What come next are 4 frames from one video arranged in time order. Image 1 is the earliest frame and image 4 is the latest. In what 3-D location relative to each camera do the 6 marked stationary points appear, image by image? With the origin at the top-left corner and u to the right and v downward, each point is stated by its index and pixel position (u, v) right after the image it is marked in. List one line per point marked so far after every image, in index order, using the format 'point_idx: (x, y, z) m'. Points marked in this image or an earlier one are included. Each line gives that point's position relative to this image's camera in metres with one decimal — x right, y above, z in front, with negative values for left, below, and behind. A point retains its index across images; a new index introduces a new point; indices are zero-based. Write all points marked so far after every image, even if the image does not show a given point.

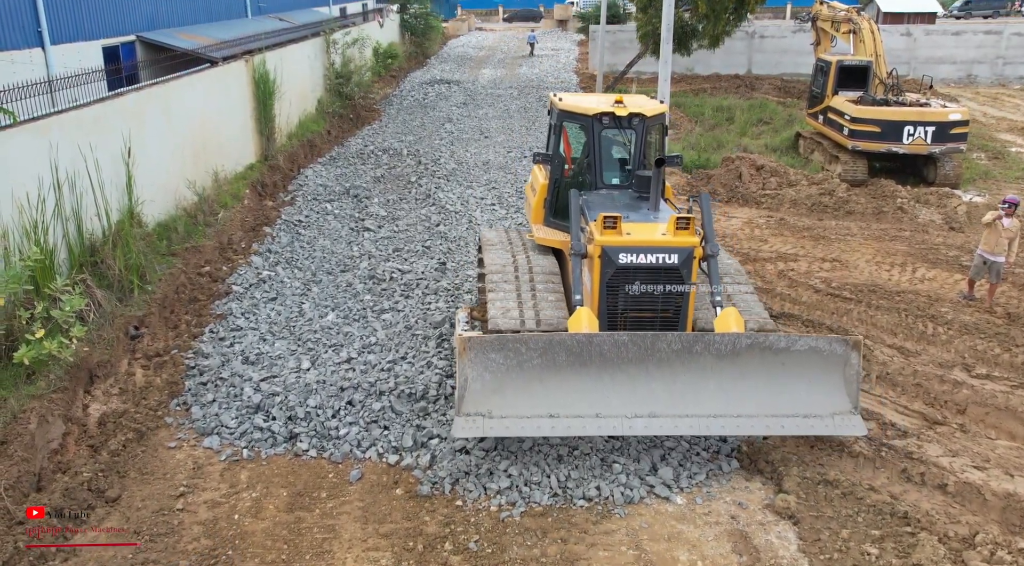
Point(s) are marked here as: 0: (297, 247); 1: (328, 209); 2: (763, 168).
0: (-2.7, +0.4, +11.2) m
1: (-2.6, +1.1, +12.9) m
2: (+3.9, +1.8, +13.8) m
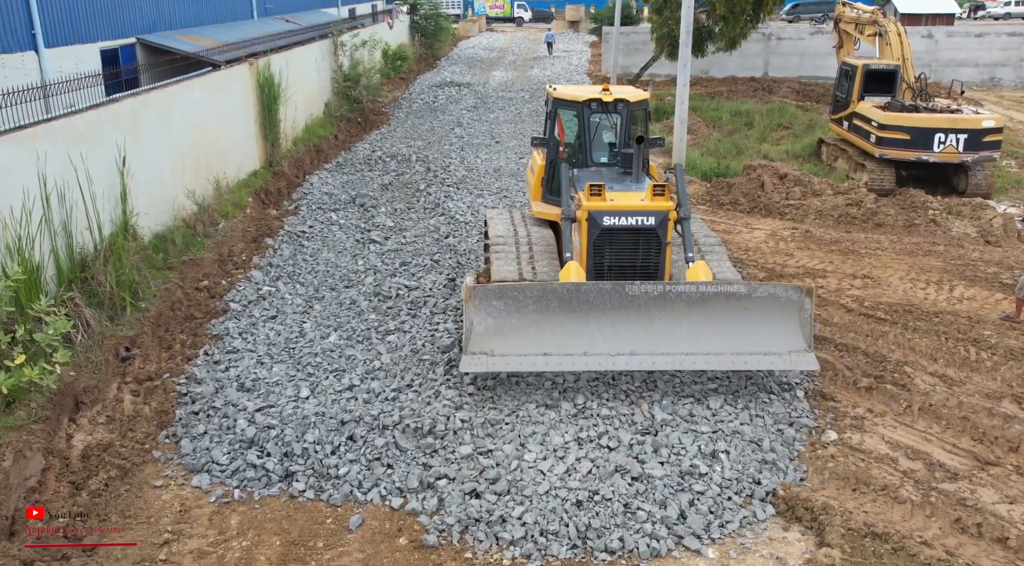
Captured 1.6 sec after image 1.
0: (-2.5, +0.3, +10.7) m
1: (-2.5, +0.9, +12.4) m
2: (+4.1, +1.6, +13.3) m
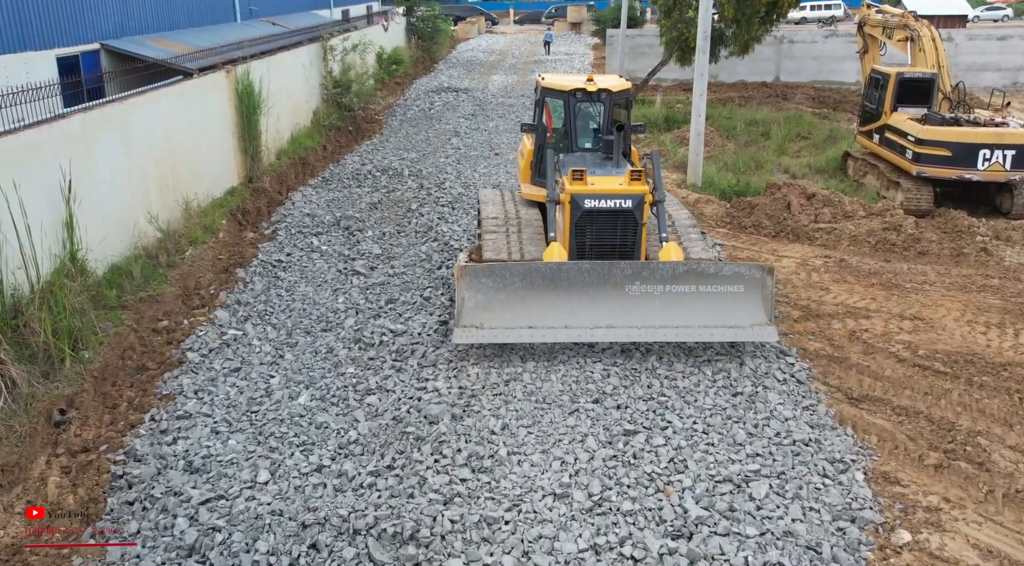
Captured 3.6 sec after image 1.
0: (-2.5, -0.1, +9.5) m
1: (-2.5, +0.5, +11.2) m
2: (+4.1, +1.2, +12.1) m
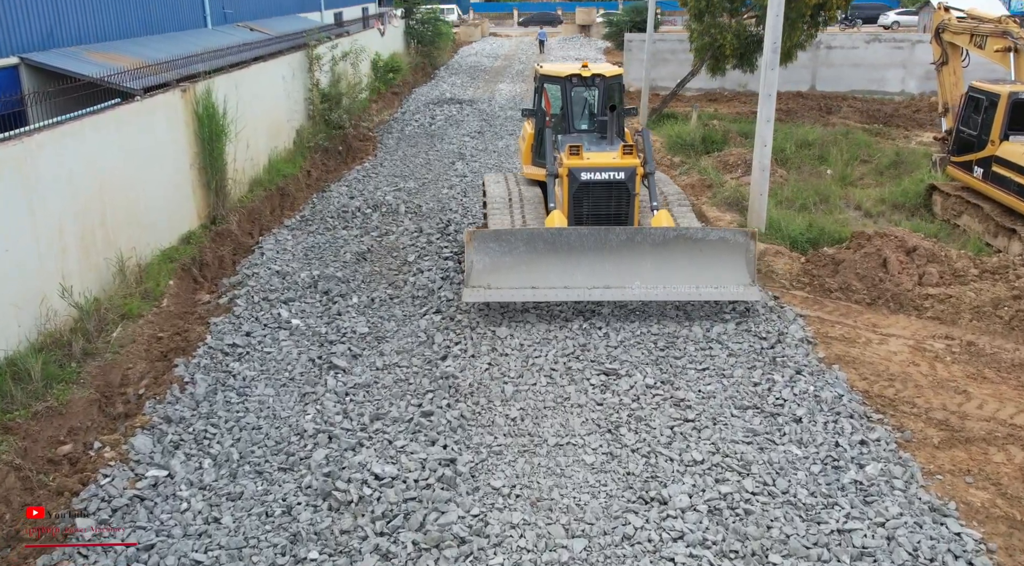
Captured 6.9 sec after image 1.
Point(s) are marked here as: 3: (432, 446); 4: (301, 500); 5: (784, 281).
0: (-2.3, -1.0, +7.0) m
1: (-2.2, -0.3, +8.7) m
2: (+4.3, +0.3, +9.6) m
3: (-0.5, -1.1, +6.2) m
4: (-1.3, -1.4, +5.7) m
5: (+2.9, 0.0, +9.5) m
